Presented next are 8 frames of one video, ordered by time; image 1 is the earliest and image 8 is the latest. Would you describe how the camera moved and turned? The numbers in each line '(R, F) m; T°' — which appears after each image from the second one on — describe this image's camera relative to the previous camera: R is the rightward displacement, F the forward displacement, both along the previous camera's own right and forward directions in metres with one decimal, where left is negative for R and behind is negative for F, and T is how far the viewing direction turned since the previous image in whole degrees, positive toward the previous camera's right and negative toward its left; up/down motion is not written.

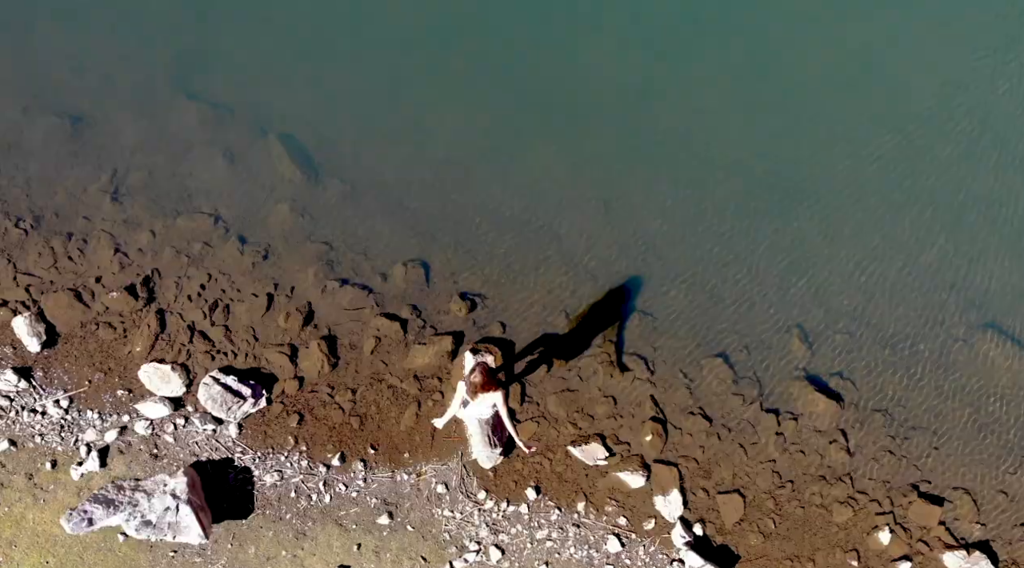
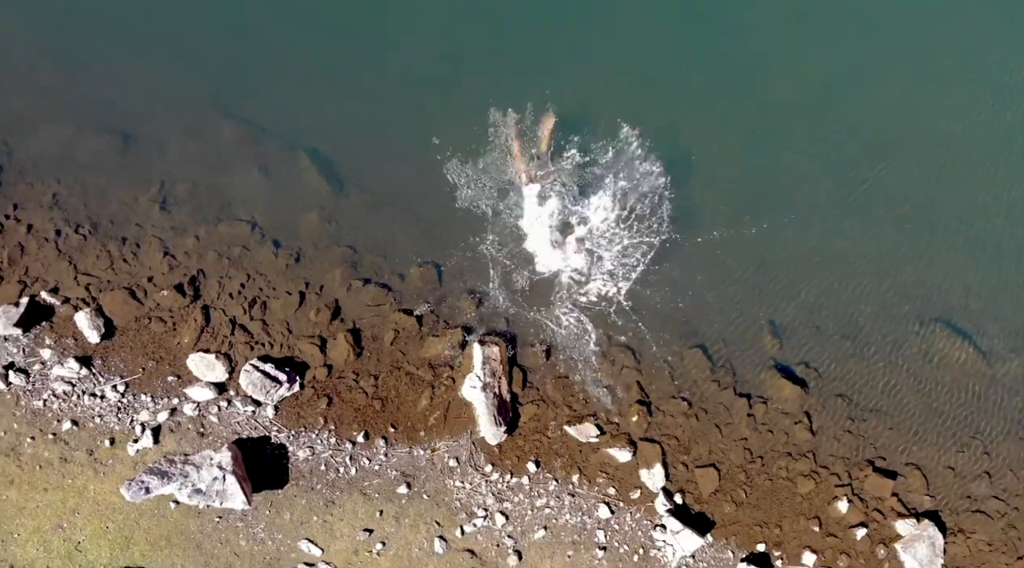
(0.0, -1.5) m; 0°
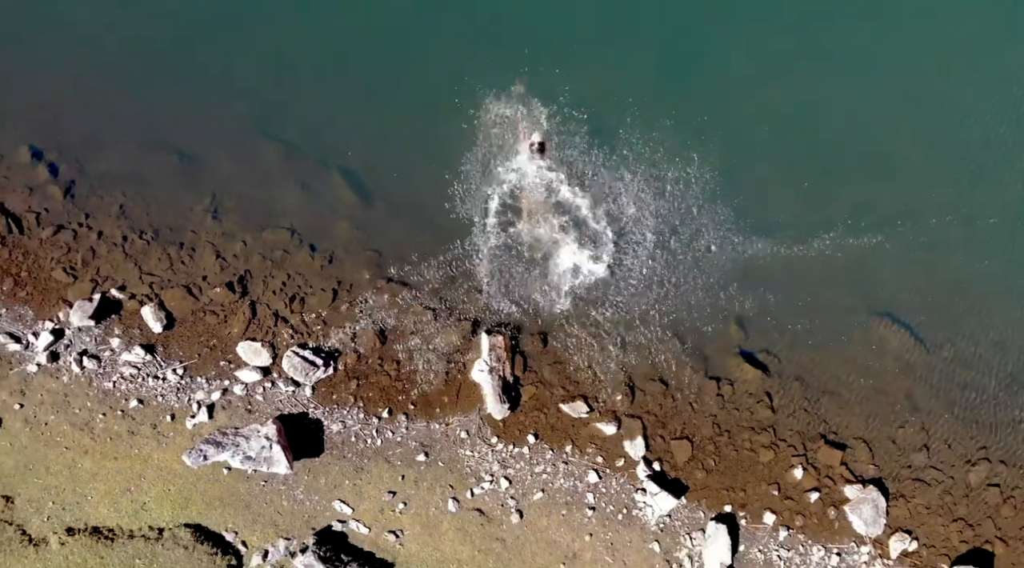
(+0.1, -2.1) m; 0°
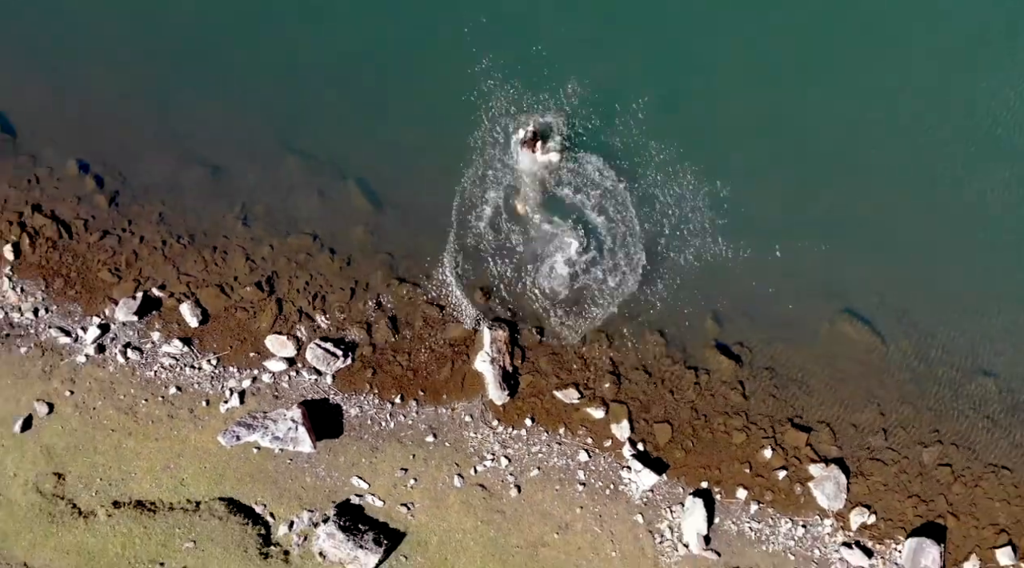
(+0.1, -1.7) m; 0°
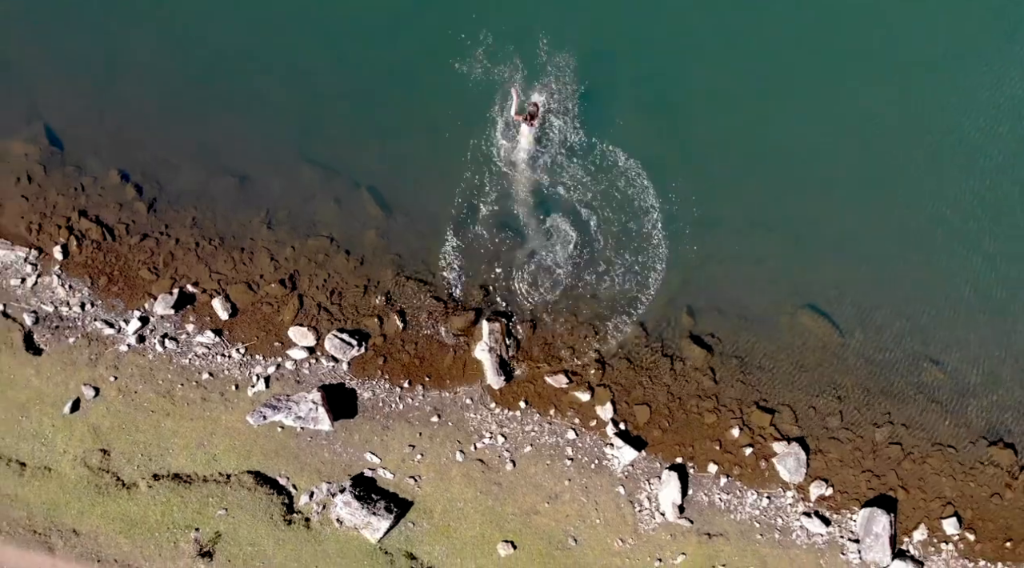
(+0.1, -2.0) m; 0°
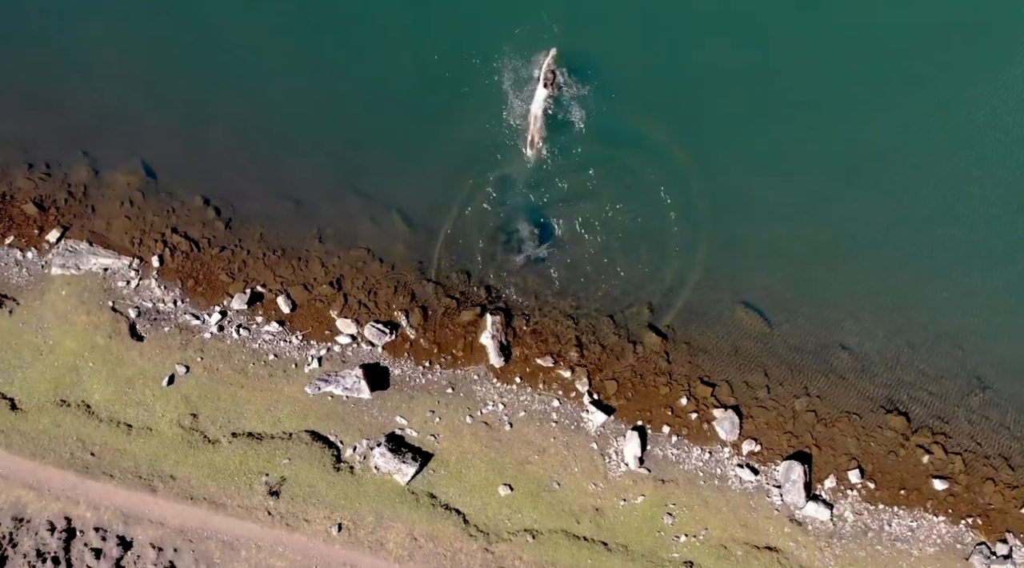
(+0.2, -5.2) m; 0°
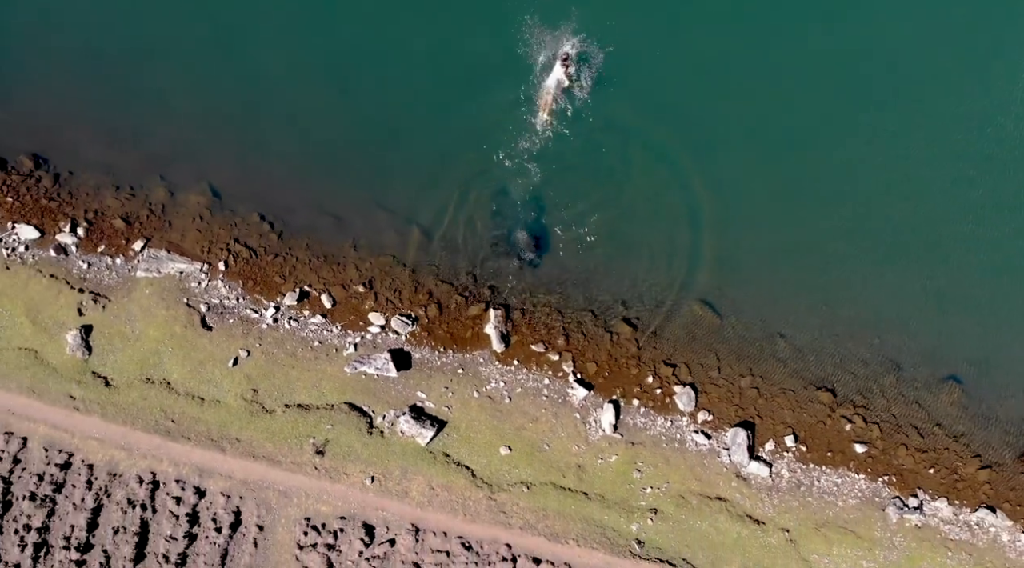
(+0.2, -5.6) m; 0°
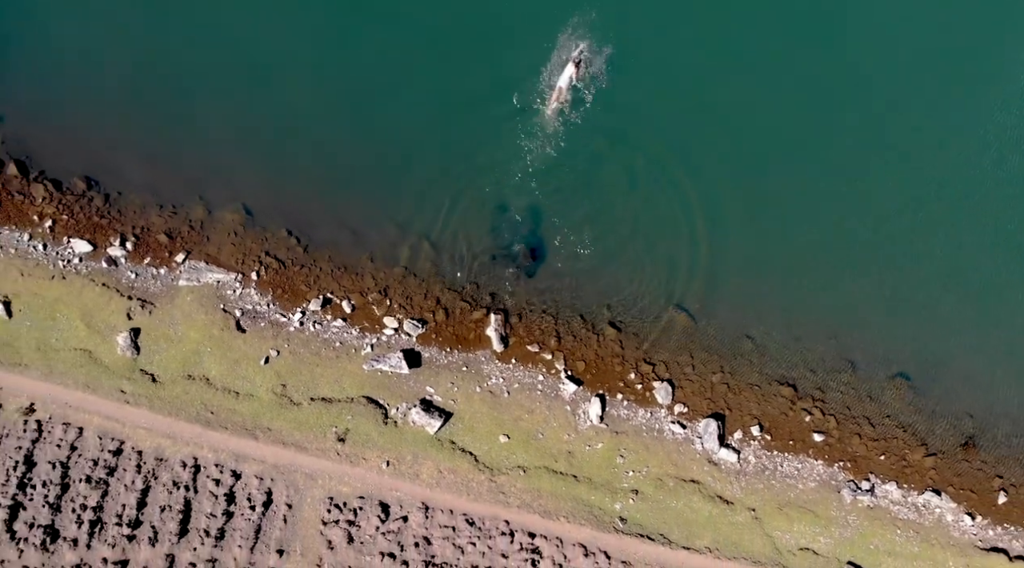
(+0.2, -3.9) m; 0°
